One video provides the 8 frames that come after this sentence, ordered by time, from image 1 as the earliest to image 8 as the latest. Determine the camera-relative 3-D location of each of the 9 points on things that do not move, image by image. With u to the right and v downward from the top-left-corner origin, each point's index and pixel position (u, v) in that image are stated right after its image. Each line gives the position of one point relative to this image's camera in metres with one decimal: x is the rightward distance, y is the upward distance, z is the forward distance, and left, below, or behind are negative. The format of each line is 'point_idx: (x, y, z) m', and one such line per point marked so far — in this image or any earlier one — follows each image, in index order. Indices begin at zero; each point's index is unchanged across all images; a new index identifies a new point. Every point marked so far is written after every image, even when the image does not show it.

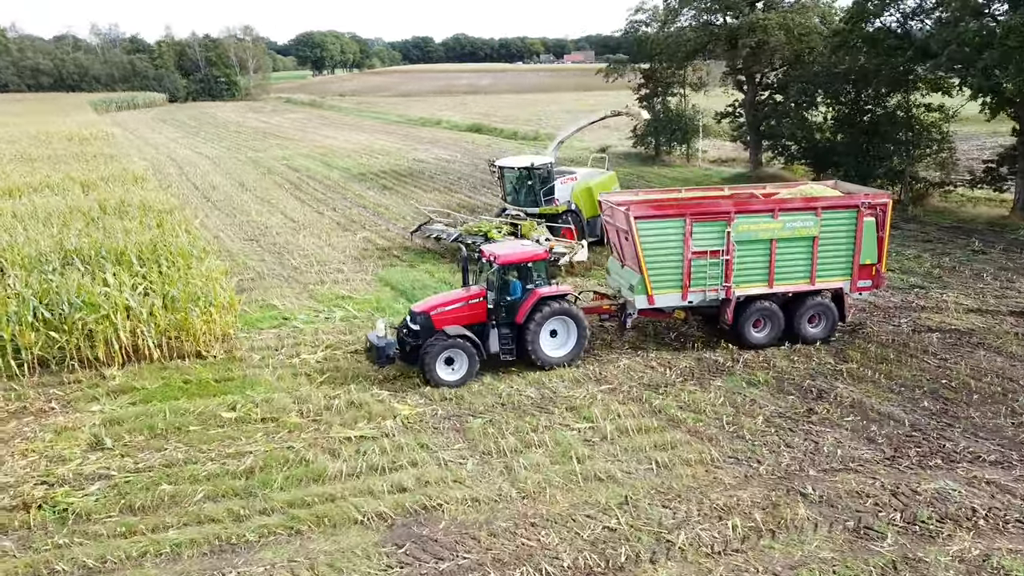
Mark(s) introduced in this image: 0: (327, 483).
0: (-1.5, -1.6, +6.6) m
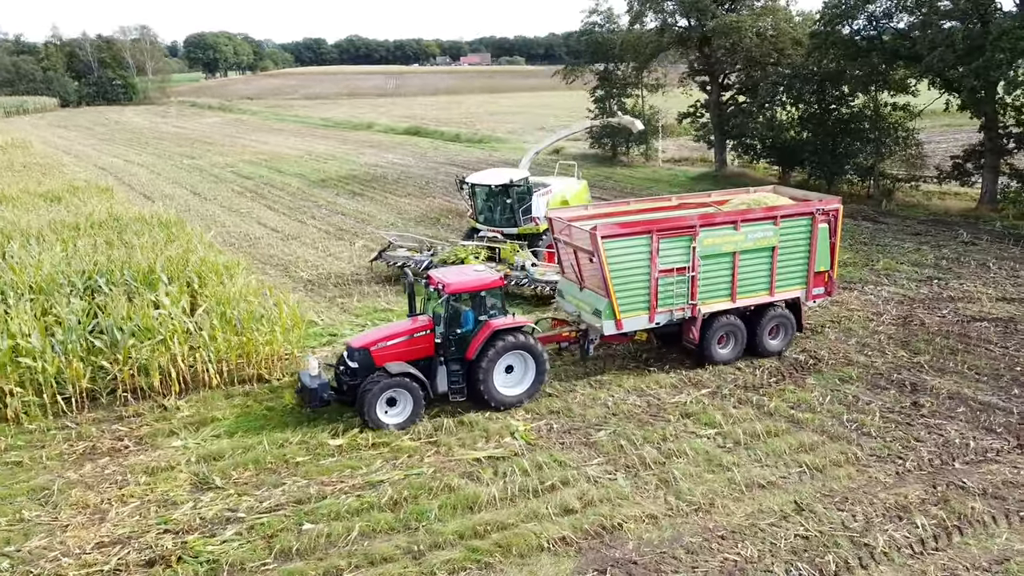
0: (-0.2, -1.7, +6.2) m
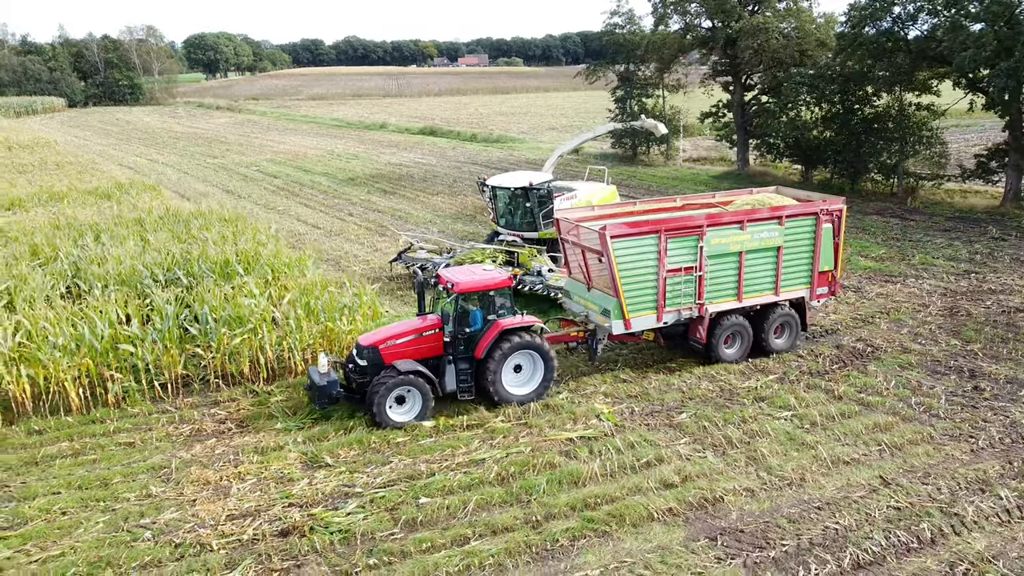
0: (+0.6, -1.6, +6.5) m
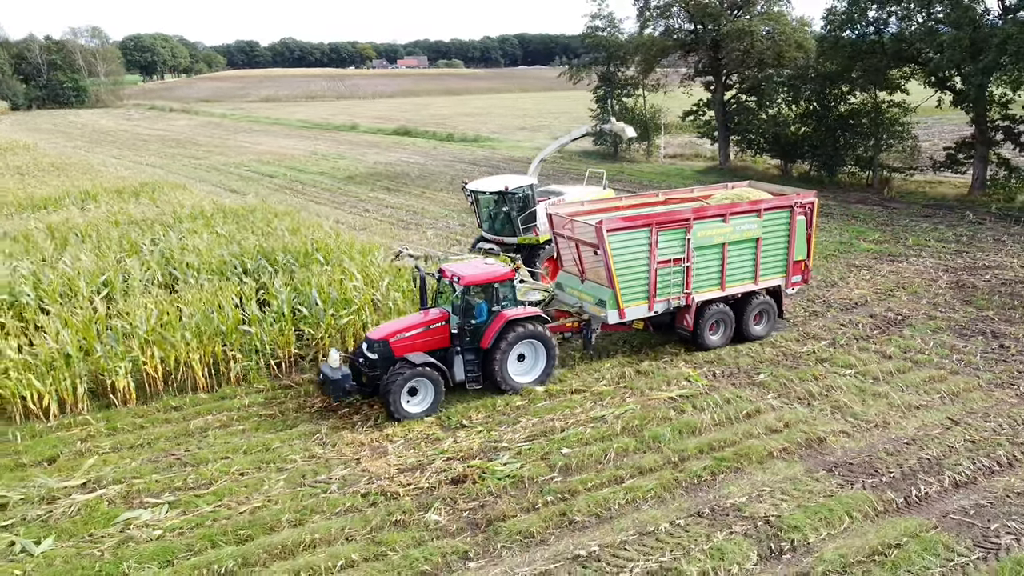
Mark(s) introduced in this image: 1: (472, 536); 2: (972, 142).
0: (+1.8, -1.3, +7.4) m
1: (-0.3, -1.8, +5.9) m
2: (+10.7, +3.4, +18.9) m
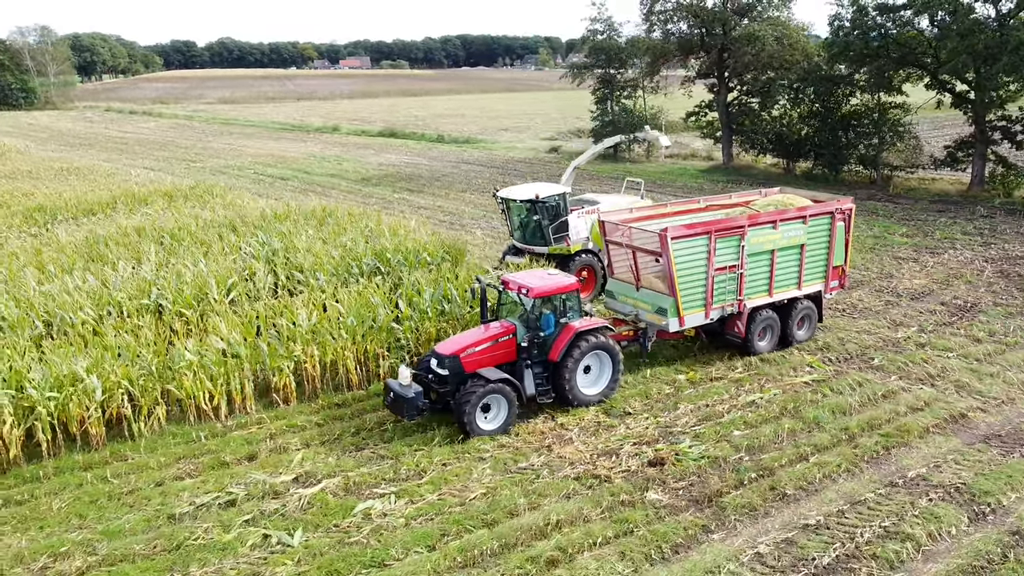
0: (+3.4, -1.2, +8.0) m
1: (+1.5, -1.8, +6.3) m
2: (+11.4, +3.7, +20.1) m
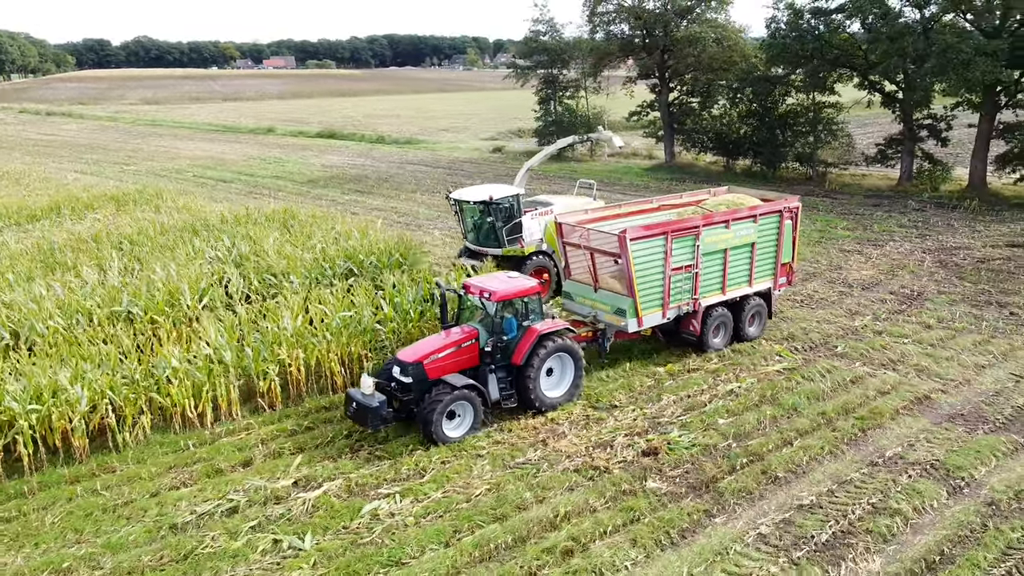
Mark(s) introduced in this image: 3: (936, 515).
0: (+3.3, -1.1, +8.4) m
1: (+1.5, -1.7, +6.6) m
2: (+10.1, +3.9, +21.2) m
3: (+3.3, -1.8, +6.3) m
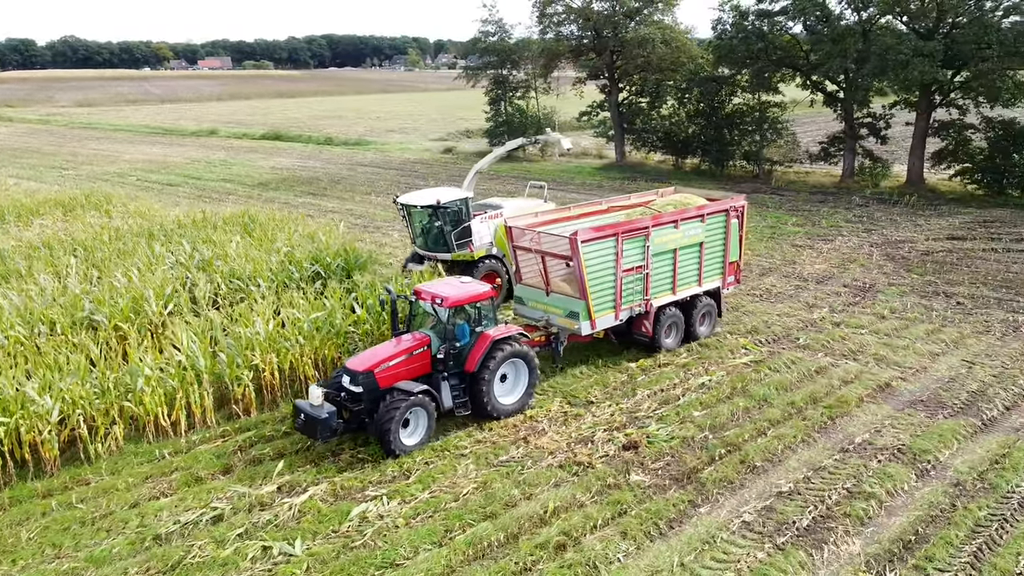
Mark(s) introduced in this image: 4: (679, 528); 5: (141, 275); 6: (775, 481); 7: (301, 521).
0: (+3.1, -1.1, +8.7) m
1: (+1.4, -1.7, +6.7) m
2: (+8.9, +4.1, +21.9) m
3: (+3.2, -1.7, +6.6) m
4: (+1.3, -1.8, +6.2) m
5: (-4.4, +0.2, +9.7) m
6: (+2.2, -1.6, +6.8) m
7: (-1.6, -1.8, +6.3) m
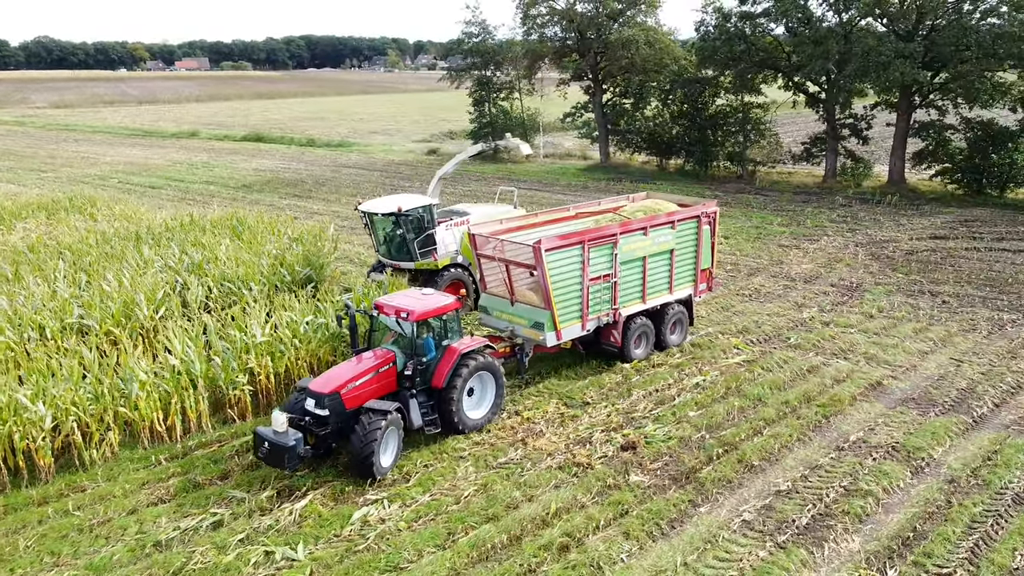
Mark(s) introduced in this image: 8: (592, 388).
0: (+3.0, -1.1, +8.8) m
1: (+1.4, -1.7, +6.8) m
2: (+8.5, +4.1, +22.1) m
3: (+3.2, -1.7, +6.7) m
4: (+1.3, -1.8, +6.2) m
5: (-4.5, +0.1, +9.6) m
6: (+2.2, -1.6, +6.9) m
7: (-1.6, -1.8, +6.2) m
8: (+0.8, -1.1, +8.9) m
